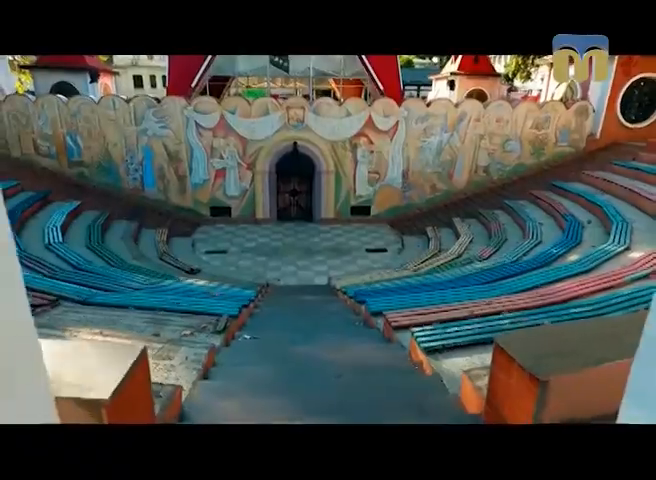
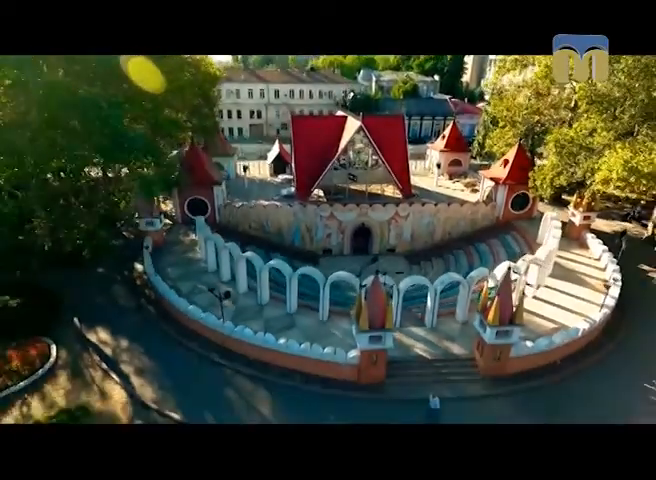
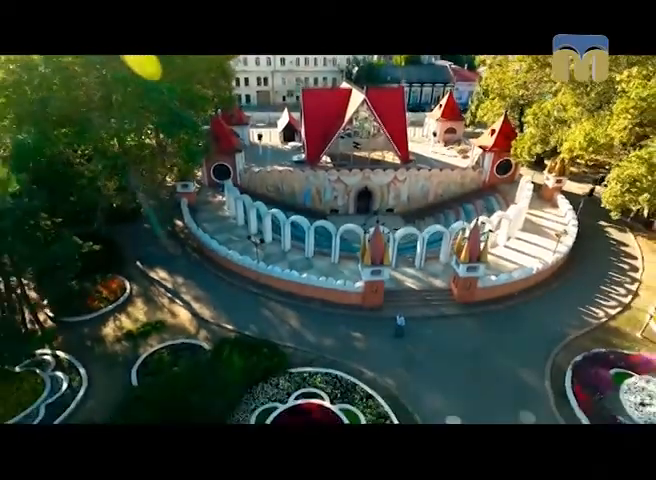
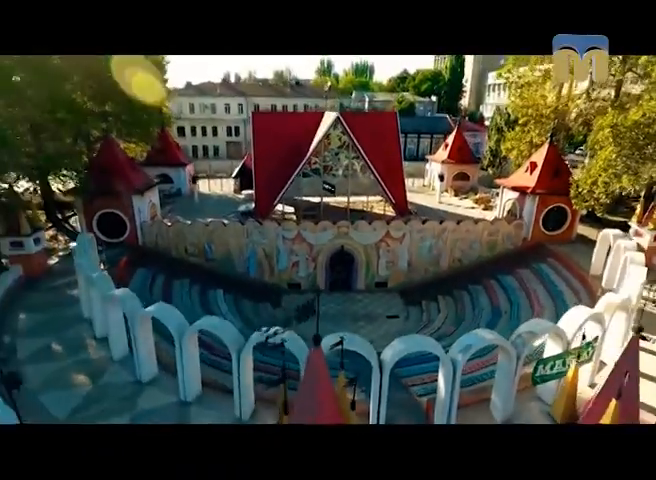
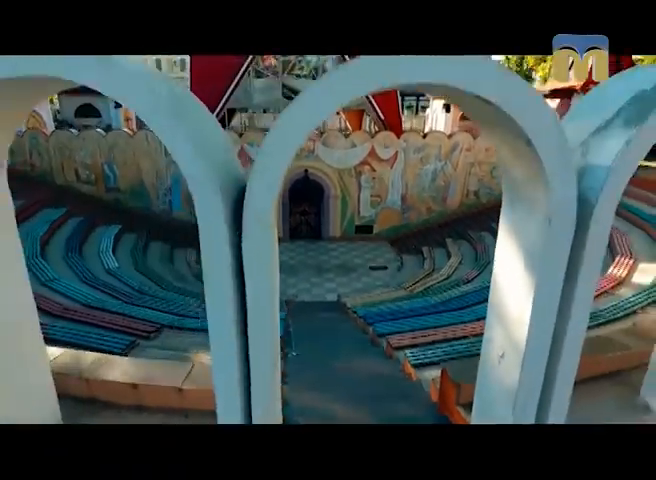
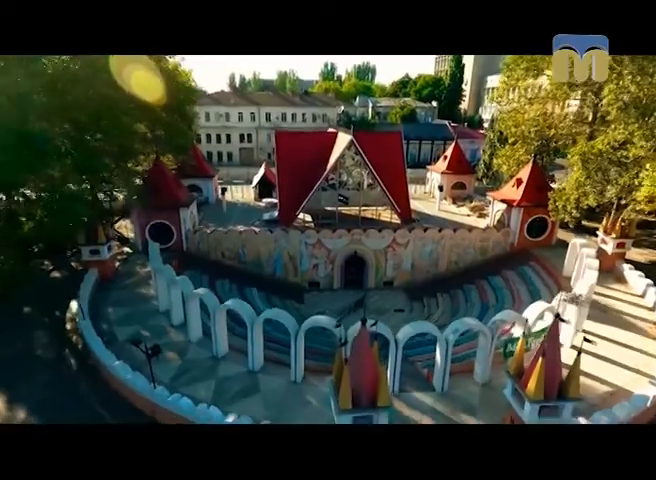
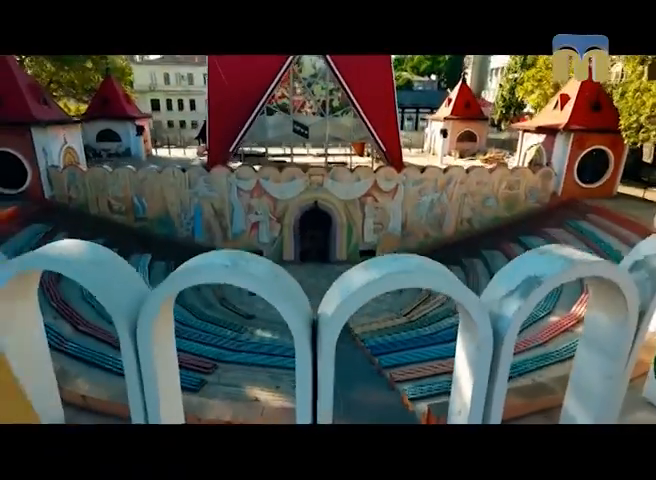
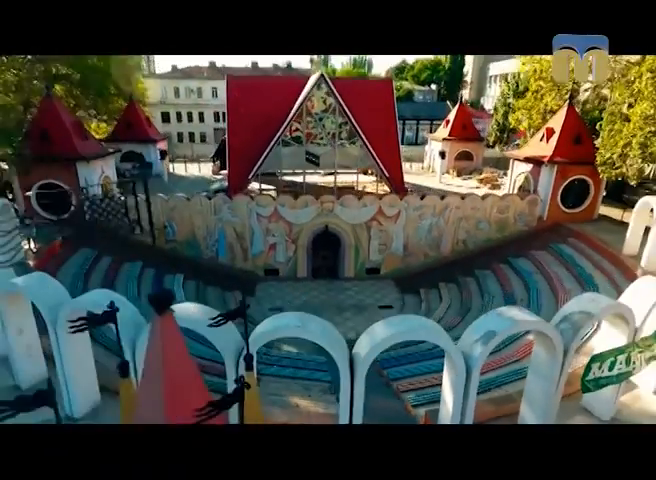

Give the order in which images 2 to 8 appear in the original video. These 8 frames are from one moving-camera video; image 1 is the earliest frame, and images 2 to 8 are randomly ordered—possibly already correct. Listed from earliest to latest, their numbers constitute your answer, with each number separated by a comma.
5, 7, 8, 4, 6, 2, 3
